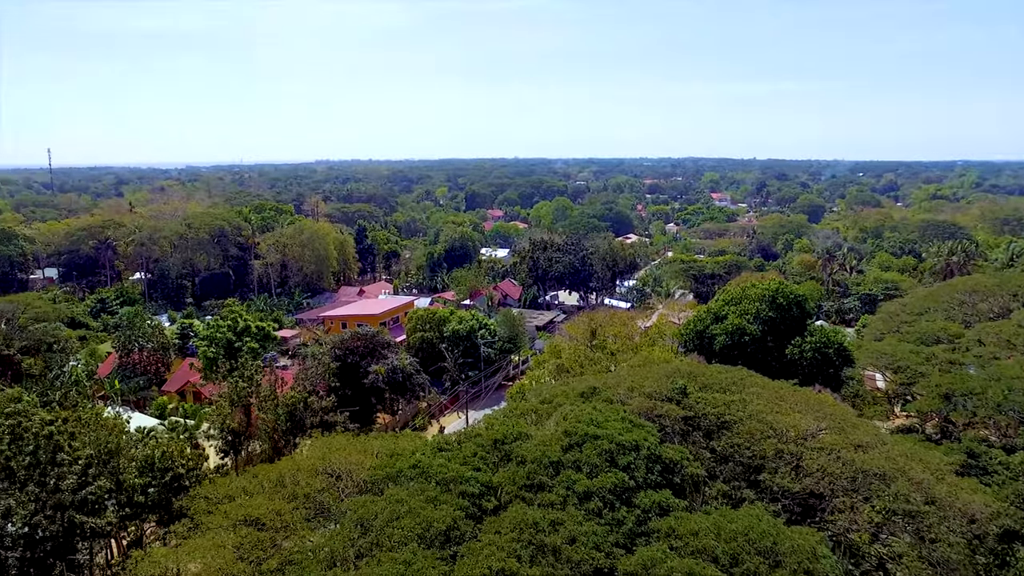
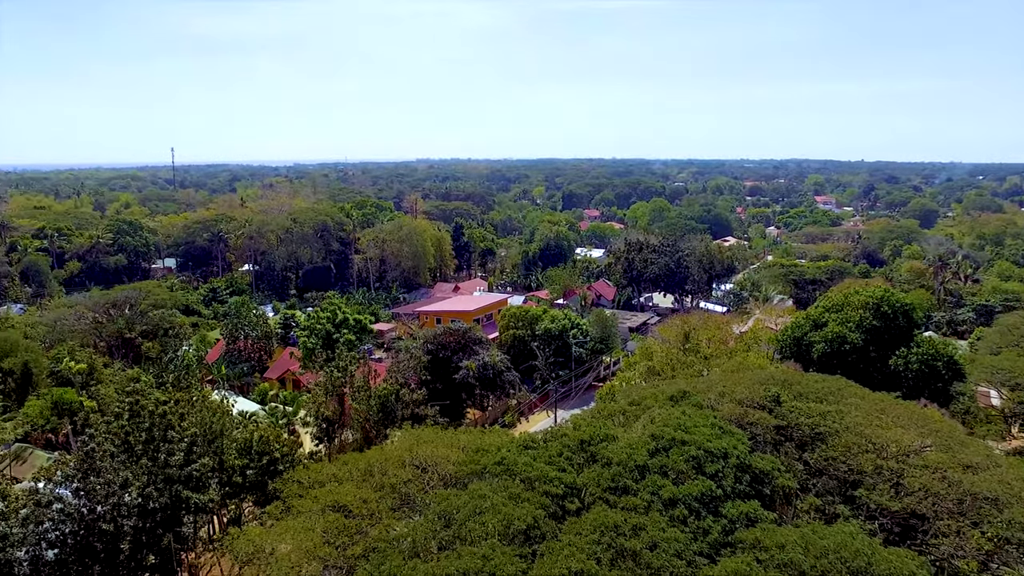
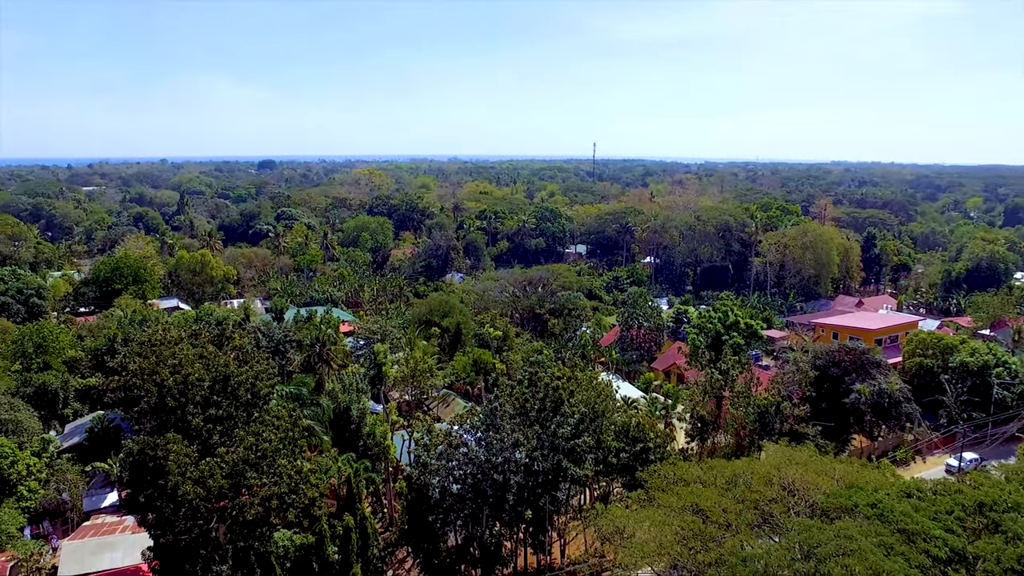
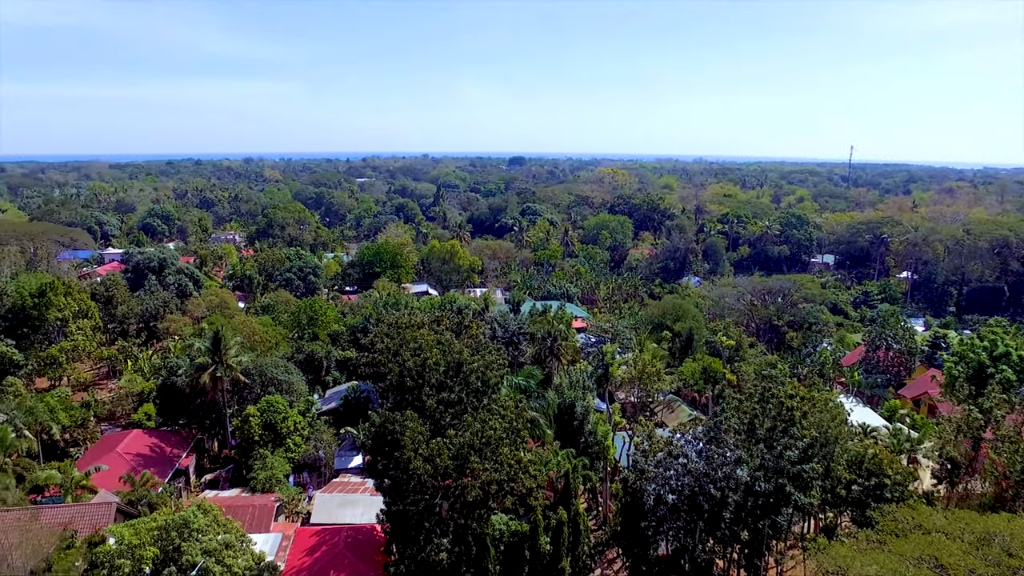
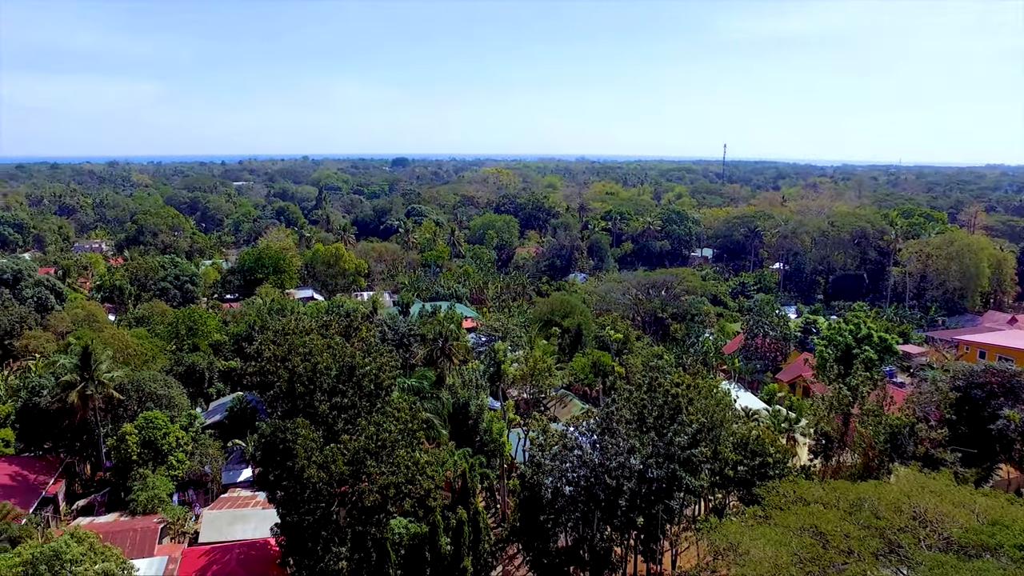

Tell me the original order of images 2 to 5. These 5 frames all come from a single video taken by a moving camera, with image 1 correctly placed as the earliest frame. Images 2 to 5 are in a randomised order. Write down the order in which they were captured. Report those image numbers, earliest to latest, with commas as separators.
2, 3, 5, 4
